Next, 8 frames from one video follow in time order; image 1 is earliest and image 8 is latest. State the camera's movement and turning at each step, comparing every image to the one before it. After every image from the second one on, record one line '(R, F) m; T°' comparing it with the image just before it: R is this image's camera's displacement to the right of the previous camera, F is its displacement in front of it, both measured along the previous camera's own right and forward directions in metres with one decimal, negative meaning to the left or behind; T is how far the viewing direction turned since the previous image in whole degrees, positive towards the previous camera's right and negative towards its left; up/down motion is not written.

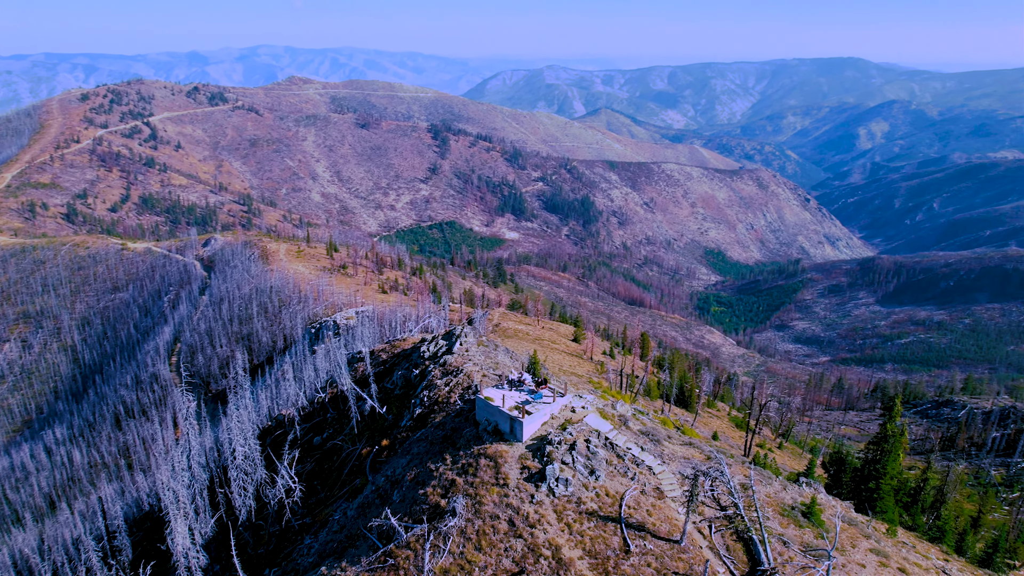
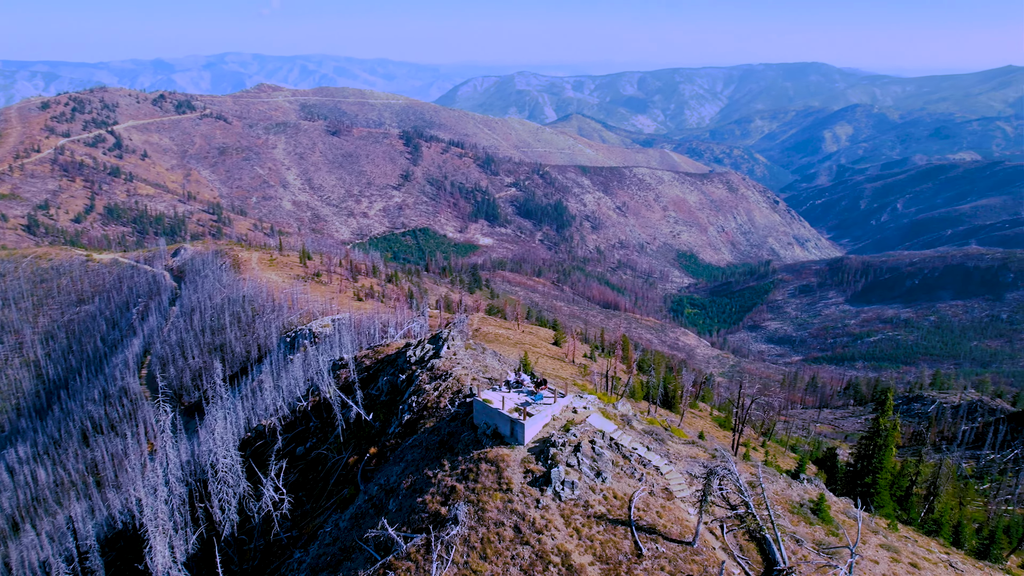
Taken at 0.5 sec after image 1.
(-0.5, +0.4) m; +2°
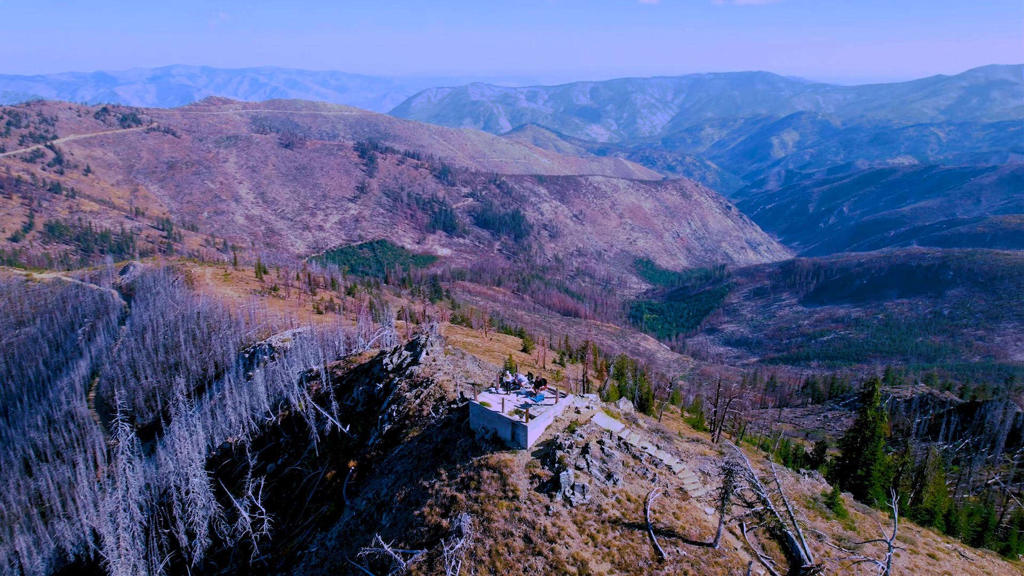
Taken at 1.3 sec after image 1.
(-0.7, +0.7) m; +4°
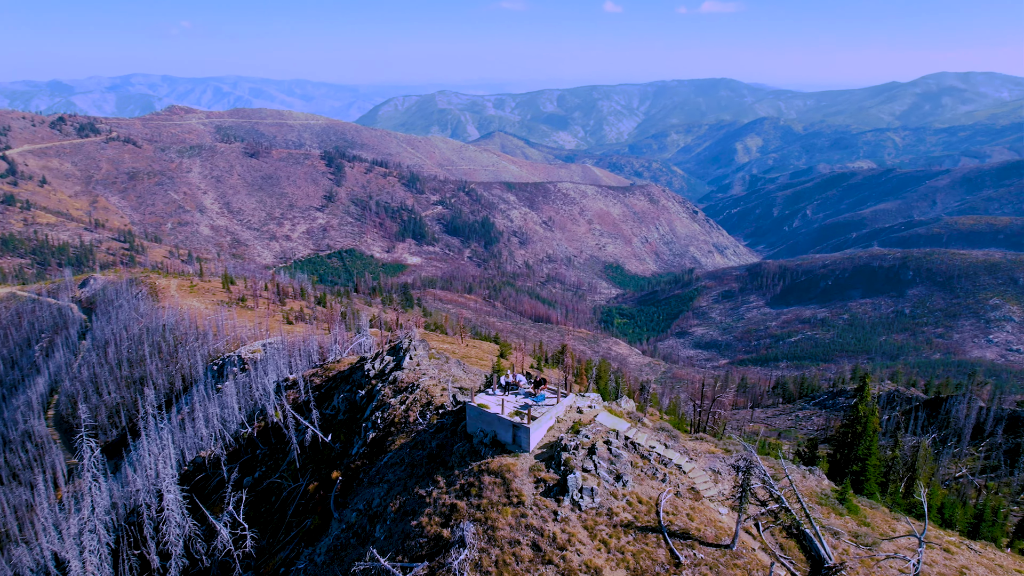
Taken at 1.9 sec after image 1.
(-0.5, +0.5) m; +3°
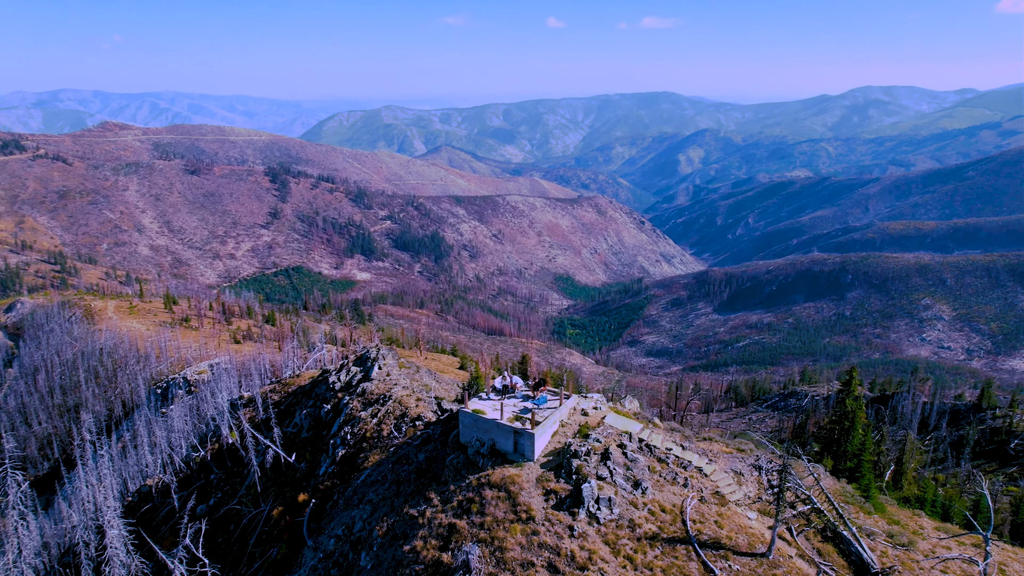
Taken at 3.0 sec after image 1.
(-0.8, +1.1) m; +4°
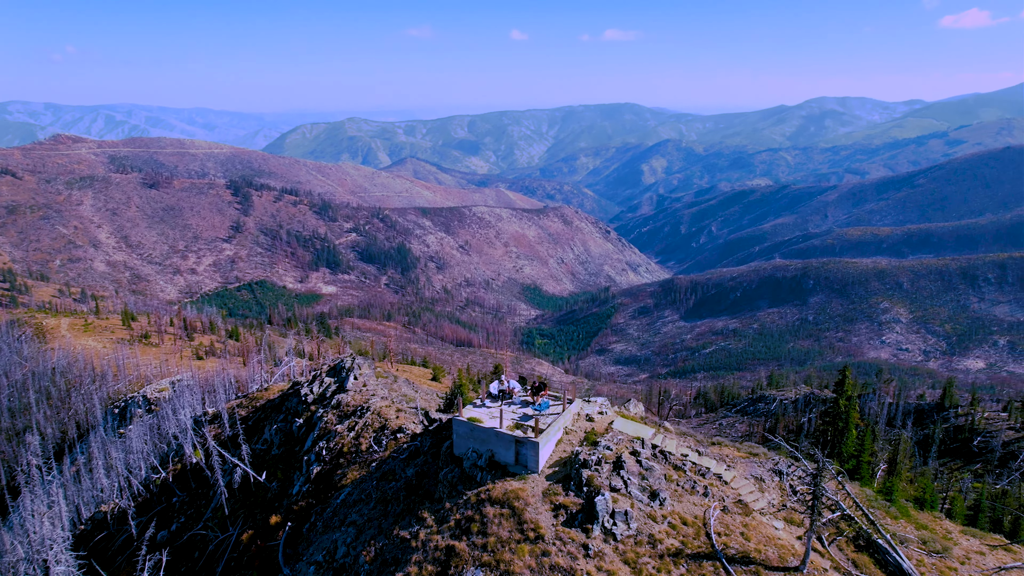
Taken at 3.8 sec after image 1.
(-0.5, +0.9) m; +3°
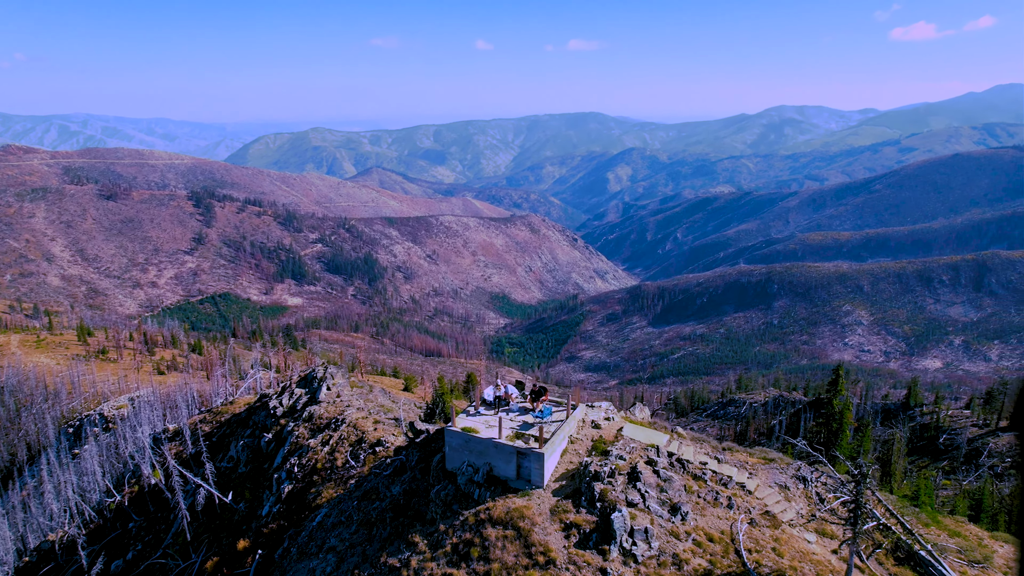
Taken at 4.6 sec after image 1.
(-0.4, +0.9) m; +3°
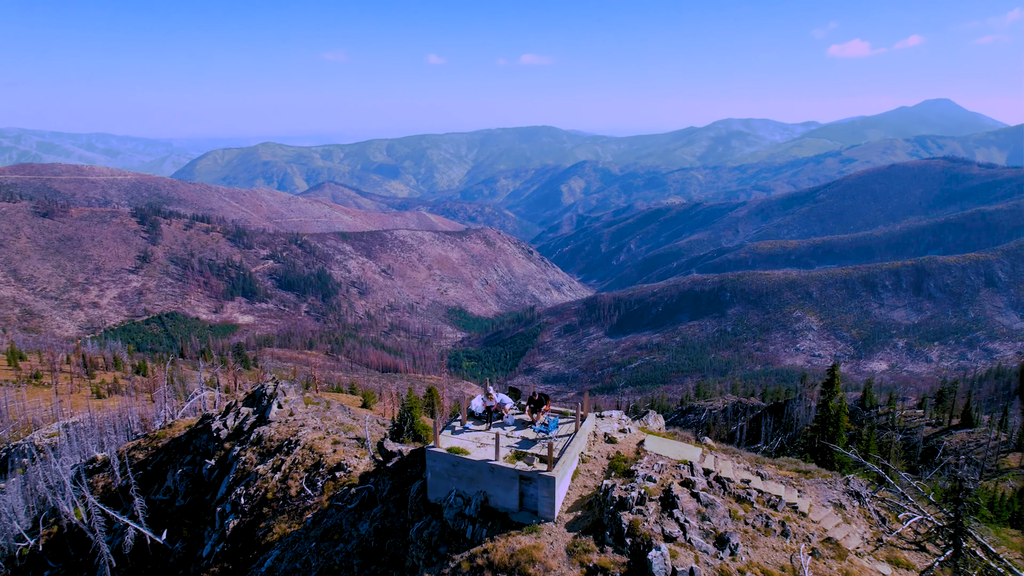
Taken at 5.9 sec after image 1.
(-0.5, +1.6) m; +4°
